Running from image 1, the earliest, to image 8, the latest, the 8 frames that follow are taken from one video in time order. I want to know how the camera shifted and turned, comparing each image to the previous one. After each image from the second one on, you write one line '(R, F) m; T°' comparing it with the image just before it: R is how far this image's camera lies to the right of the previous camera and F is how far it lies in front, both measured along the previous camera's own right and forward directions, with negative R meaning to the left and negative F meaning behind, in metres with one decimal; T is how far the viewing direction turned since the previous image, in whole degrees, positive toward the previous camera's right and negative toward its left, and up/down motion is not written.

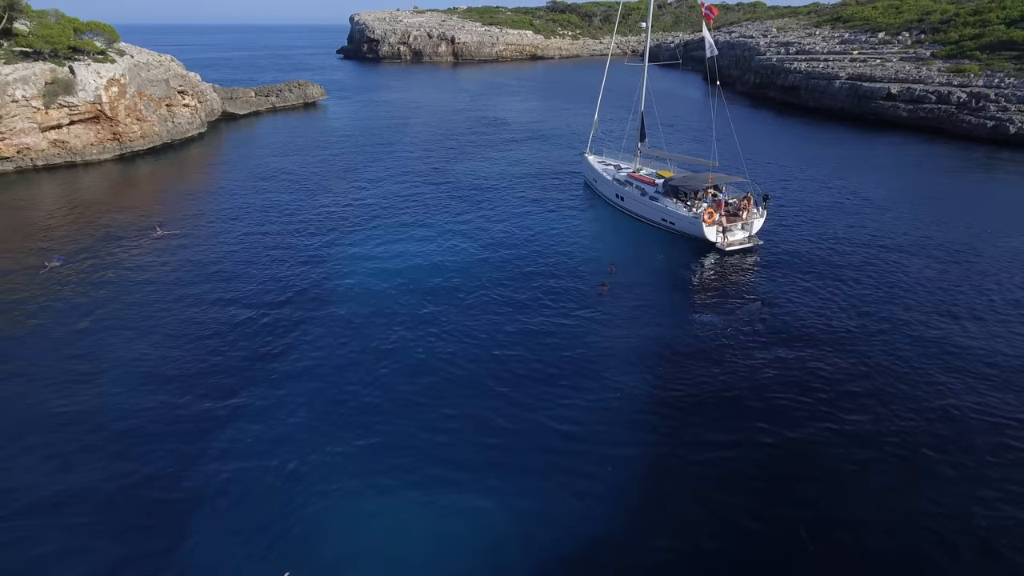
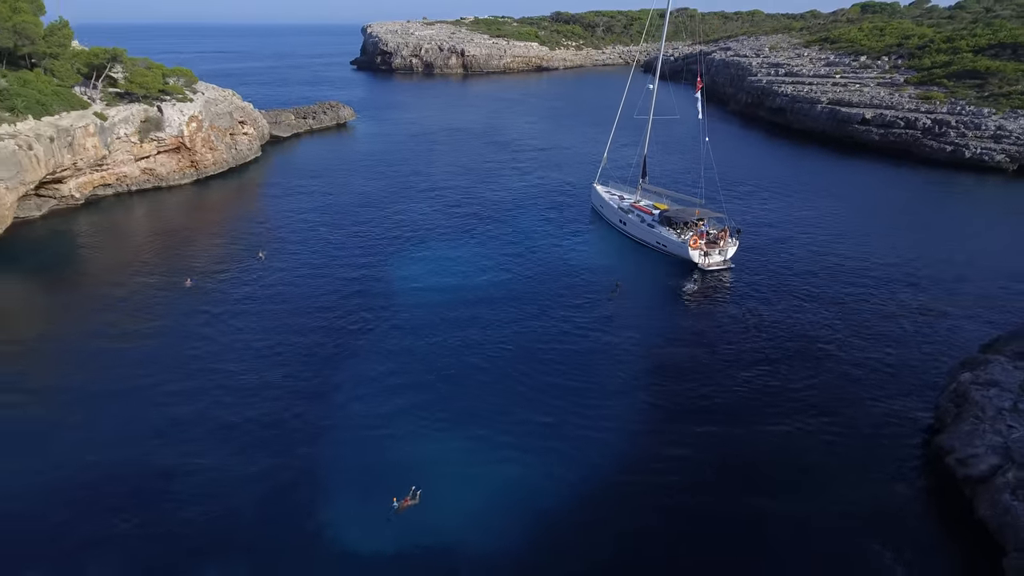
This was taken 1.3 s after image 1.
(-1.3, -6.6) m; 0°
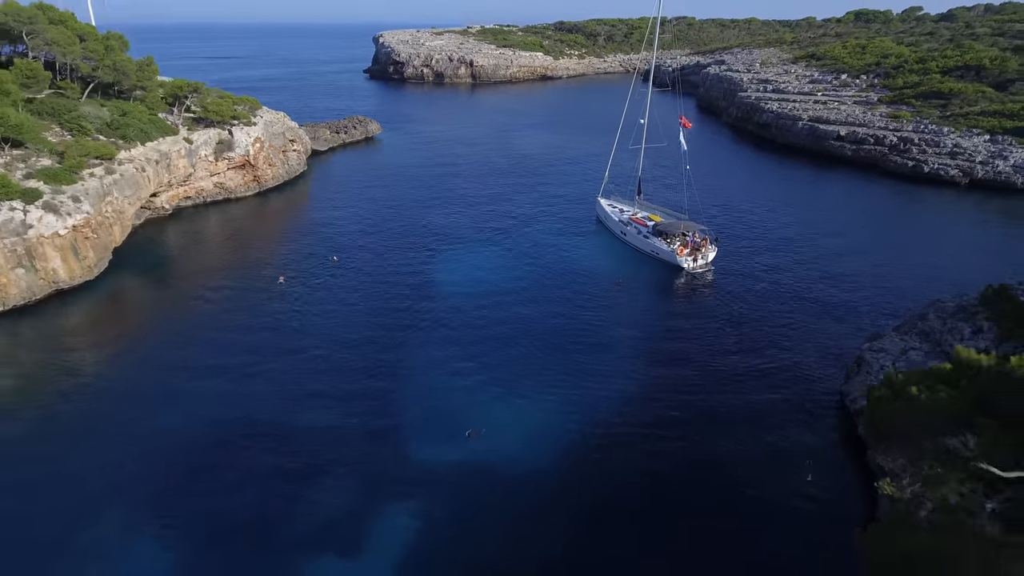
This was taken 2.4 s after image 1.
(-1.5, -7.5) m; 0°
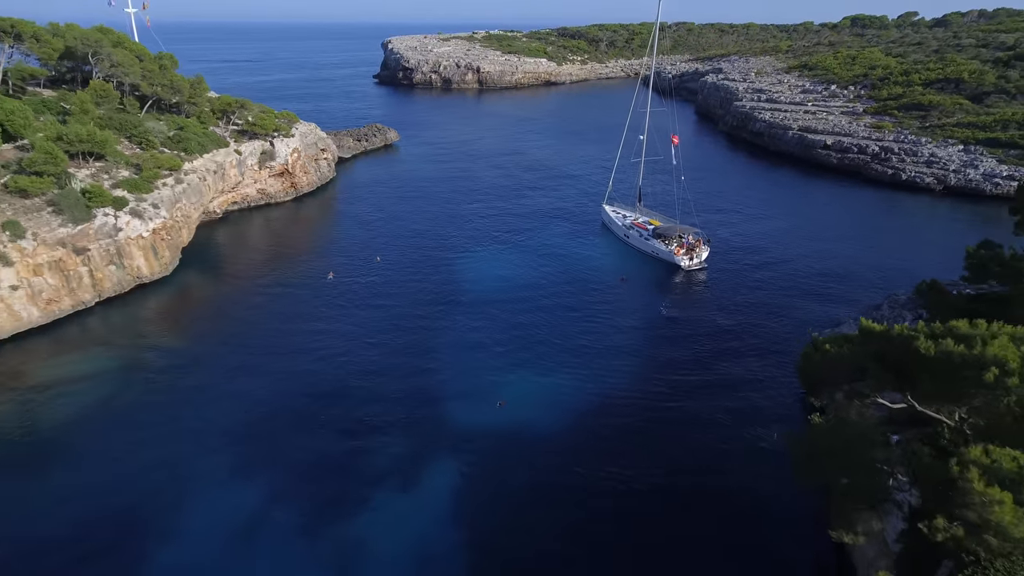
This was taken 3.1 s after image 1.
(-1.3, -5.5) m; 0°
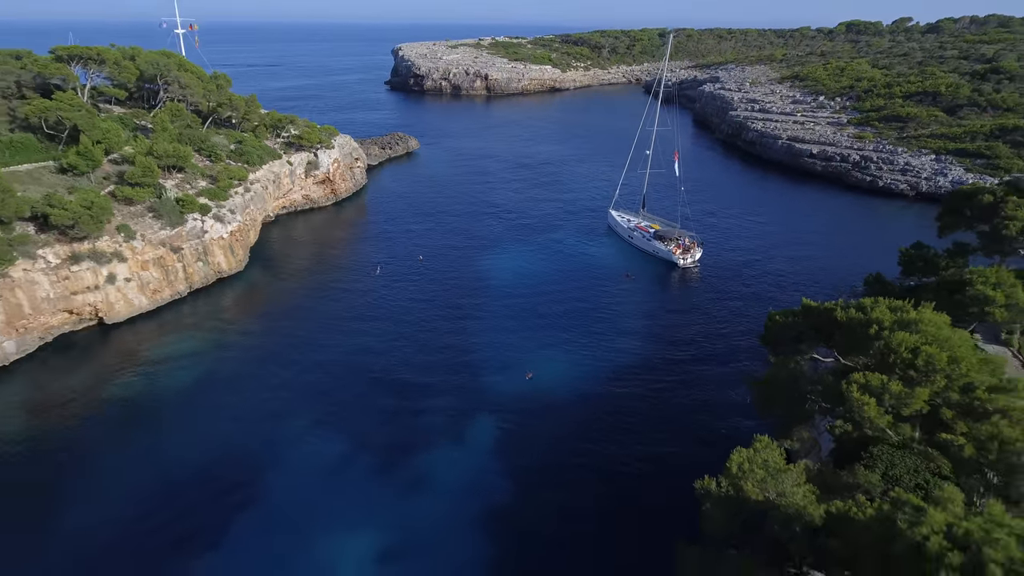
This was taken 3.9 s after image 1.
(-1.7, -7.1) m; 0°
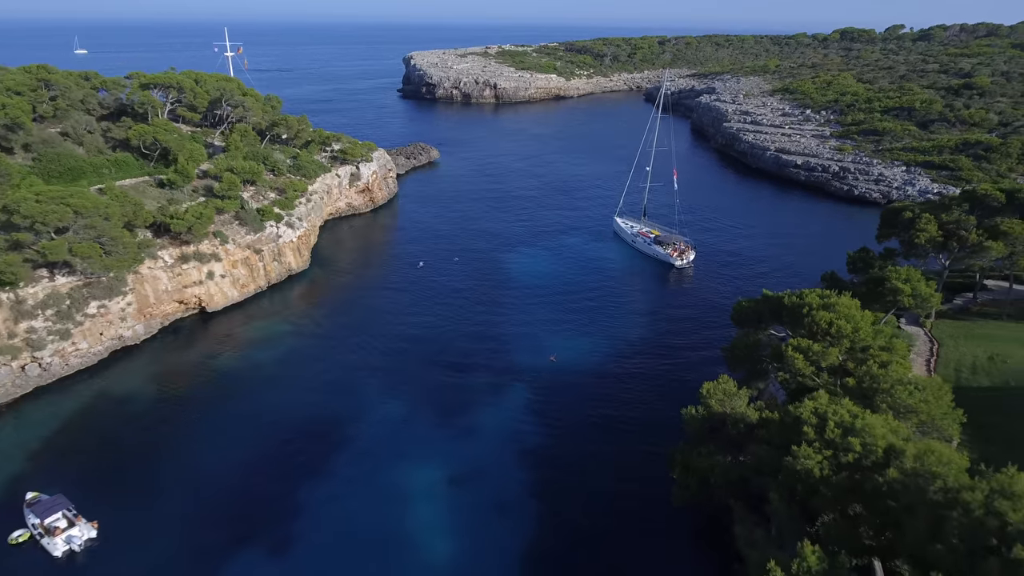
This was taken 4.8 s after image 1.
(-2.1, -8.9) m; 0°
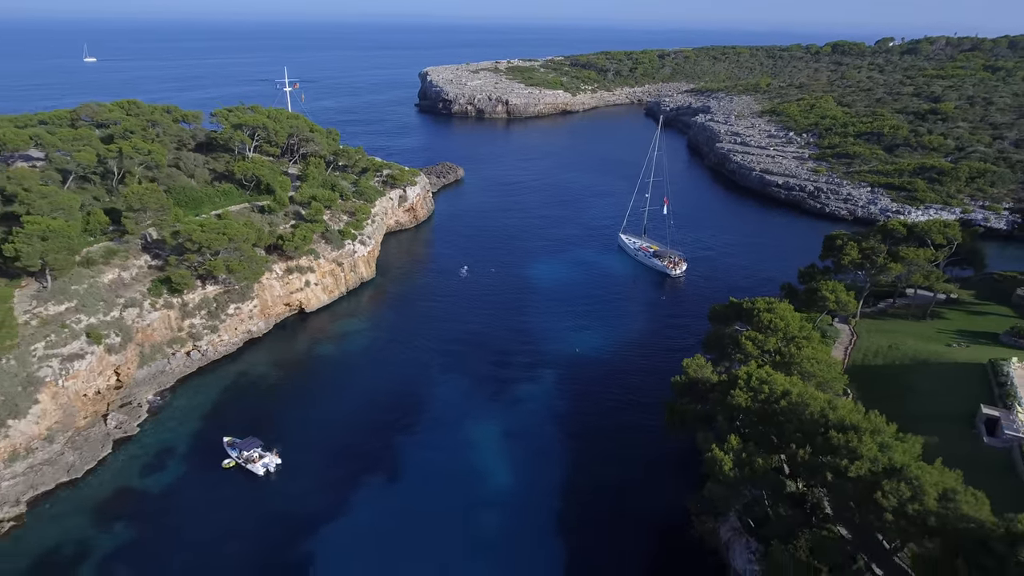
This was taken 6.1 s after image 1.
(-3.1, -13.7) m; 0°
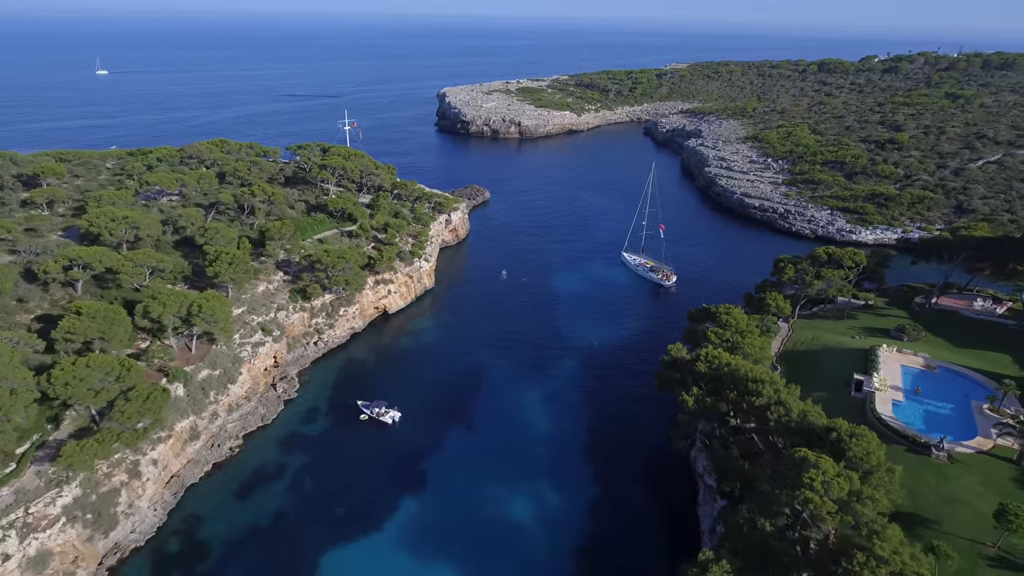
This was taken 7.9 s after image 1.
(-4.5, -20.5) m; 0°
